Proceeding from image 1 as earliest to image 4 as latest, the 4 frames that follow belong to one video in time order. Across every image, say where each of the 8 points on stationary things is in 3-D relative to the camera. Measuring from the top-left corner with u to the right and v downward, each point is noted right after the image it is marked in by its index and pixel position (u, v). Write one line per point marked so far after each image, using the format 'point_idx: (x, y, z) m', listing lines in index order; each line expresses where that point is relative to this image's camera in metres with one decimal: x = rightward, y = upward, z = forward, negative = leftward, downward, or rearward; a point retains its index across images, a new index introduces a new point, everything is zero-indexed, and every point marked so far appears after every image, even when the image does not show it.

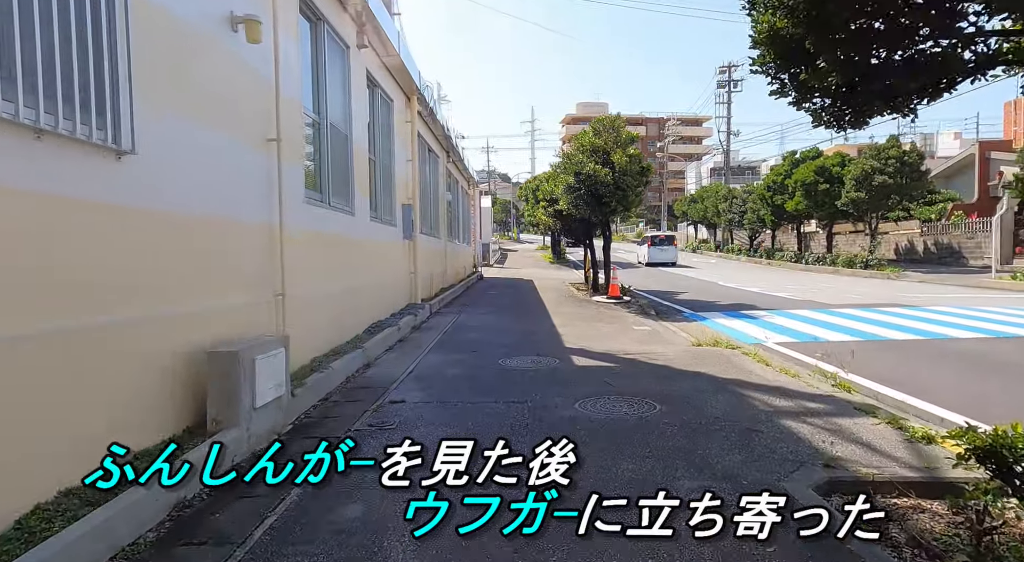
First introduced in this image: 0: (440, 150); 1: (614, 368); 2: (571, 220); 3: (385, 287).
0: (-2.1, +3.7, +17.1) m
1: (+1.1, -1.0, +7.1) m
2: (+1.7, +1.8, +17.9) m
3: (-2.1, -0.1, +10.0) m
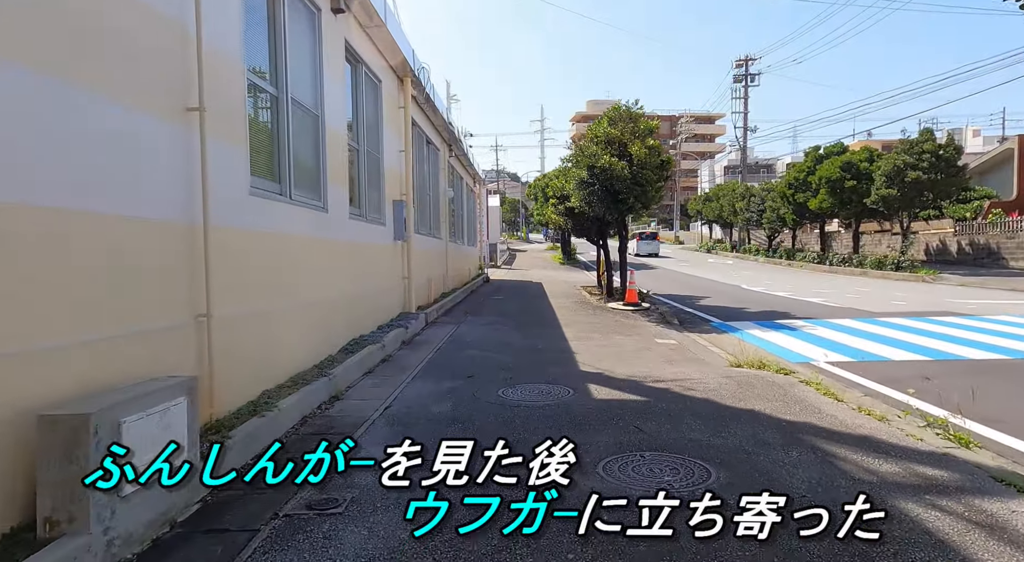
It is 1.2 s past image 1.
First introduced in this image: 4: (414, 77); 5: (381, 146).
0: (-1.9, +3.6, +15.8) m
1: (+1.2, -1.1, +5.7) m
2: (+1.9, +1.7, +16.5) m
3: (-2.0, -0.2, +8.7) m
4: (-1.7, +3.6, +10.8) m
5: (-2.1, +2.1, +9.5) m
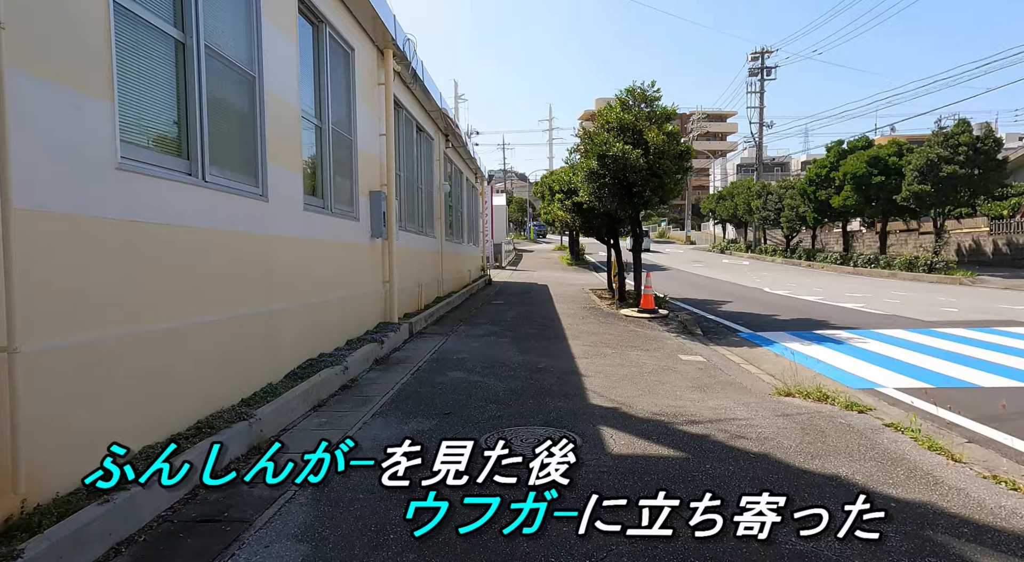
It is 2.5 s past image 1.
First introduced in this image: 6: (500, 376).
0: (-1.8, +3.5, +14.3) m
1: (+1.1, -1.1, +4.2) m
2: (+2.0, +1.6, +15.0) m
3: (-2.1, -0.3, +7.2) m
4: (-1.8, +3.6, +9.4) m
5: (-2.1, +2.0, +8.0) m
6: (-0.1, -1.0, +6.7) m
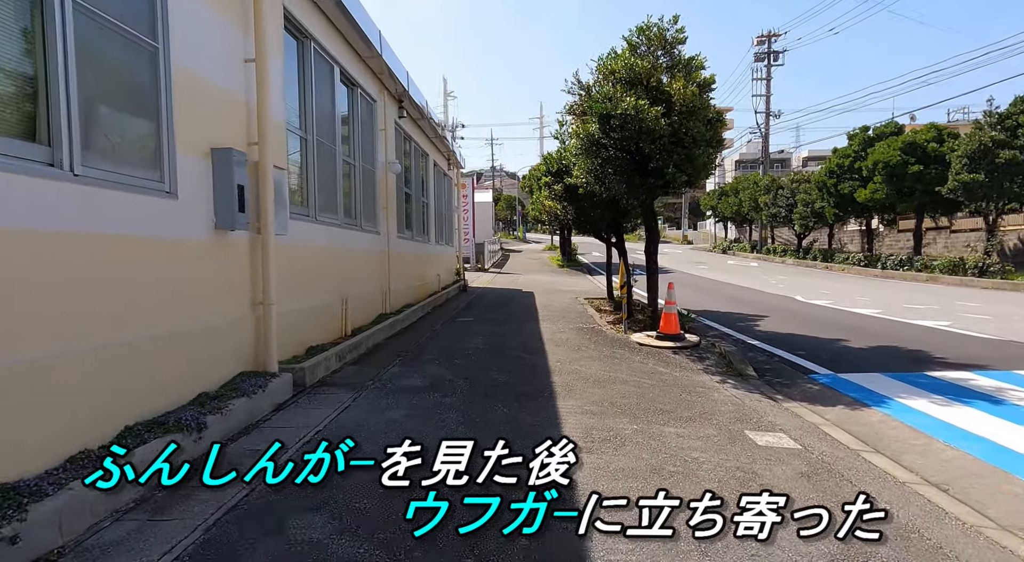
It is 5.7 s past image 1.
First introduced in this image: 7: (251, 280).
0: (-2.3, +3.3, +10.7) m
1: (+0.7, -1.3, +0.6) m
2: (+1.5, +1.4, +11.5) m
3: (-2.5, -0.5, +3.6) m
4: (-2.2, +3.4, +5.7) m
5: (-2.5, +1.8, +4.4) m
6: (-0.5, -1.2, +3.1) m
7: (-2.4, 0.0, +5.5) m
